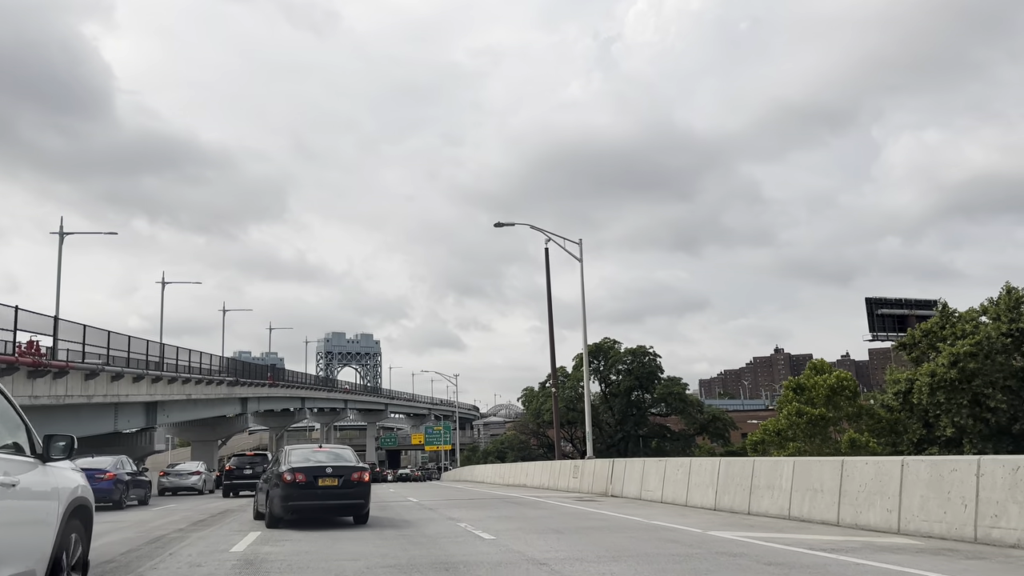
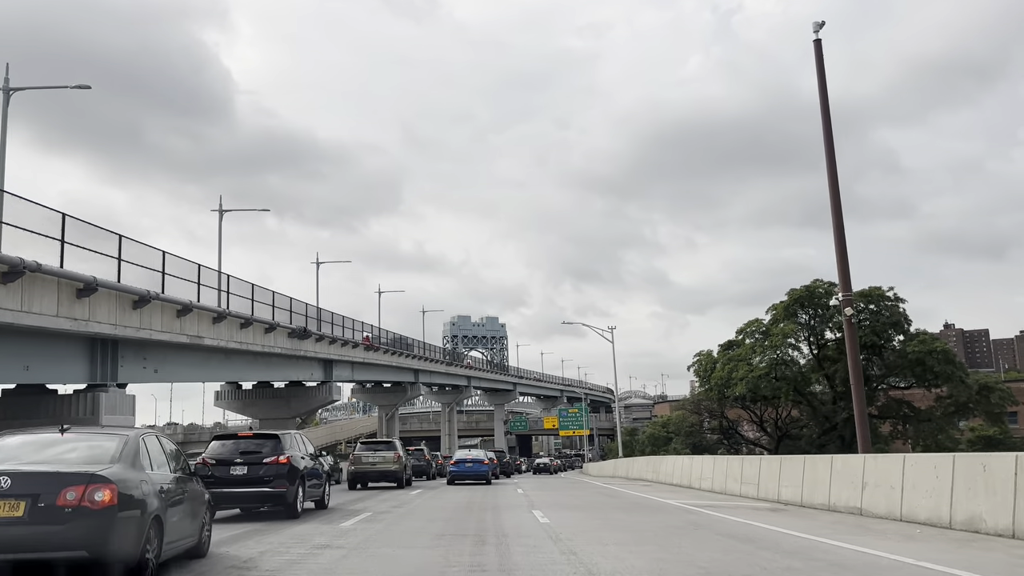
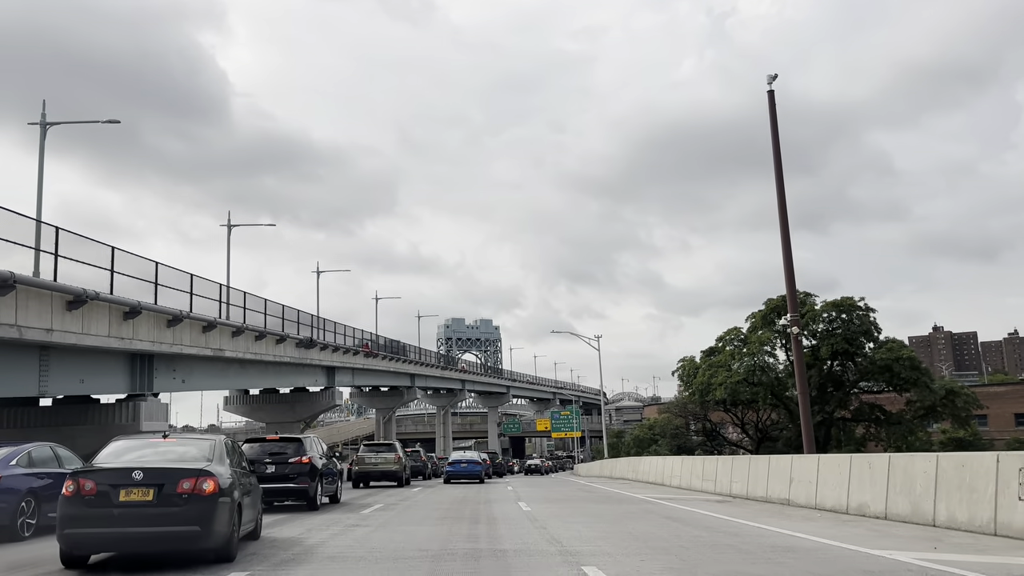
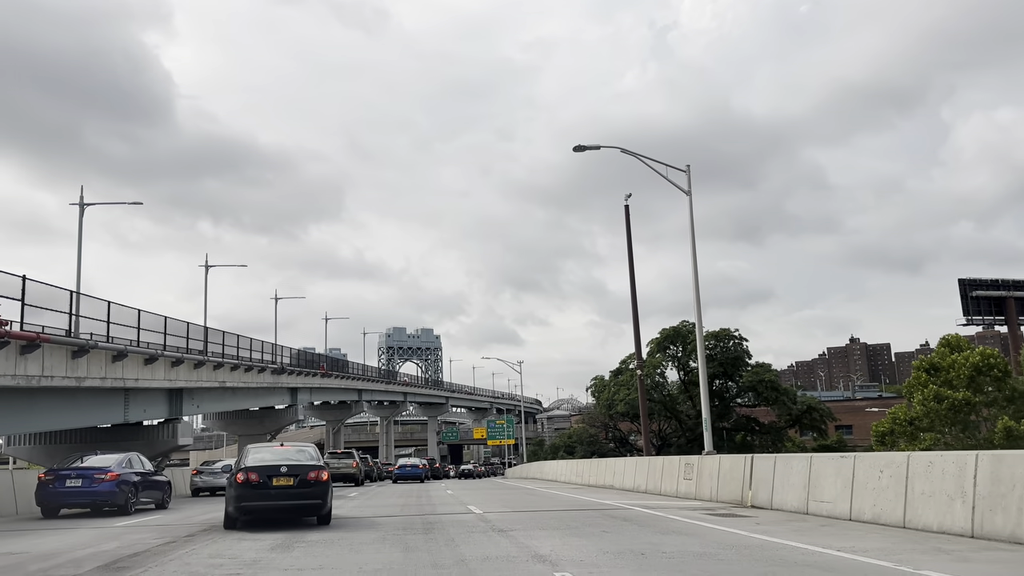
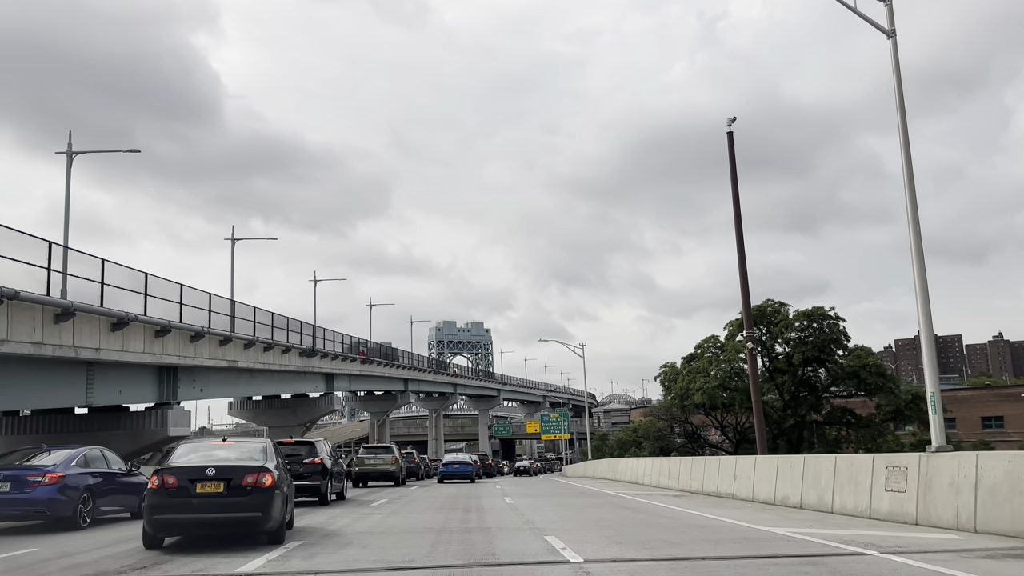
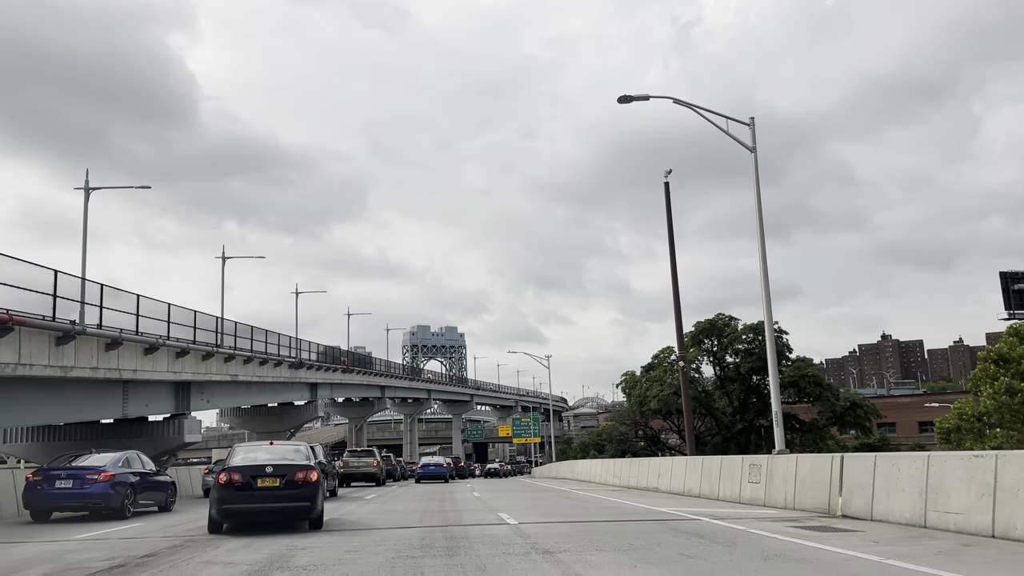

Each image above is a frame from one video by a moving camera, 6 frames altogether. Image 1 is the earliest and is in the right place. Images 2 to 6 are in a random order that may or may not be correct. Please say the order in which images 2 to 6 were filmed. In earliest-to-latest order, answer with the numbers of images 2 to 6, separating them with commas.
4, 6, 5, 3, 2
